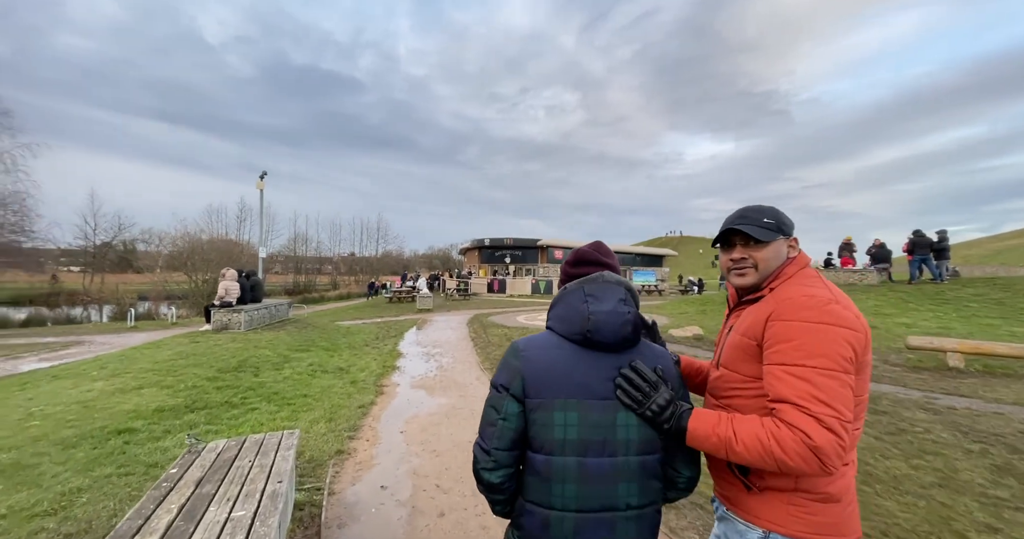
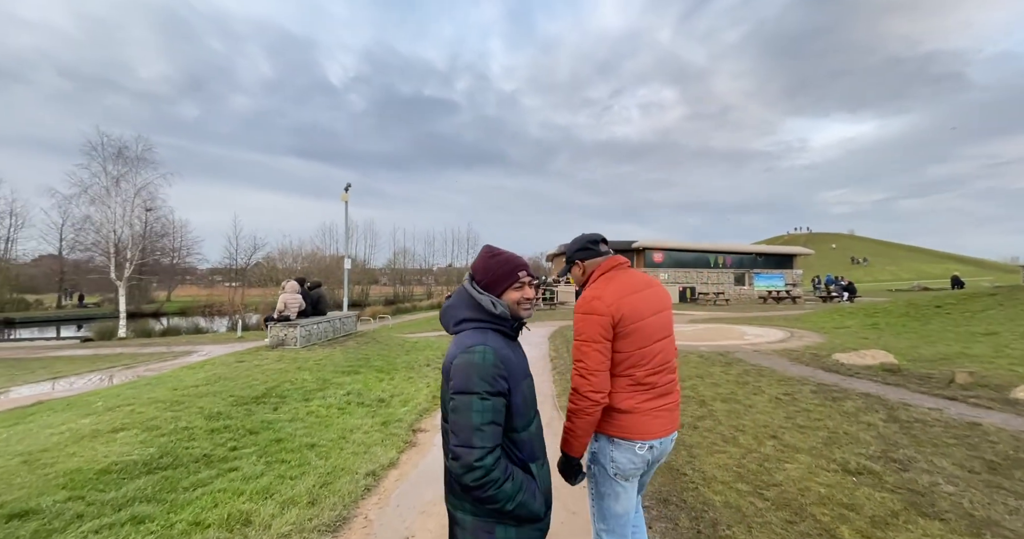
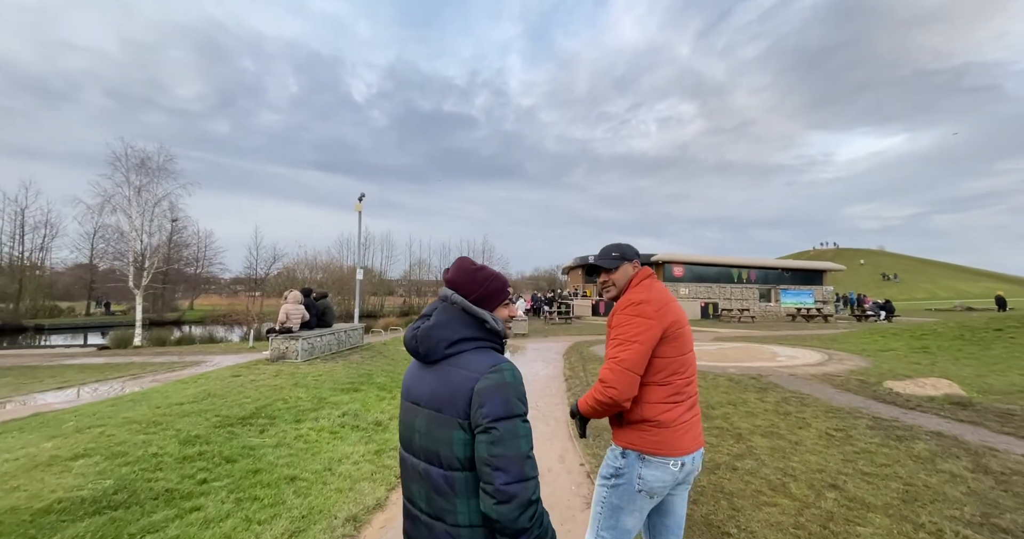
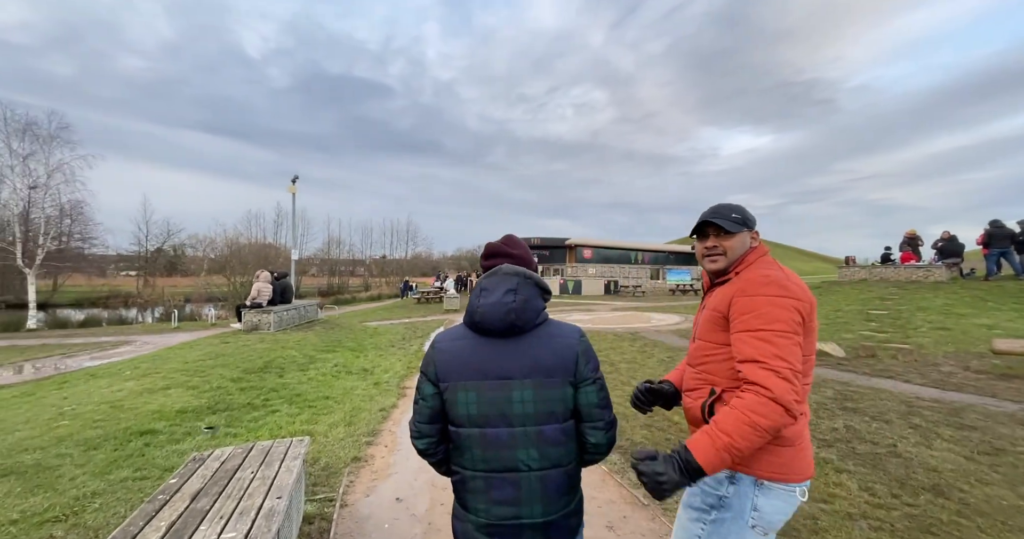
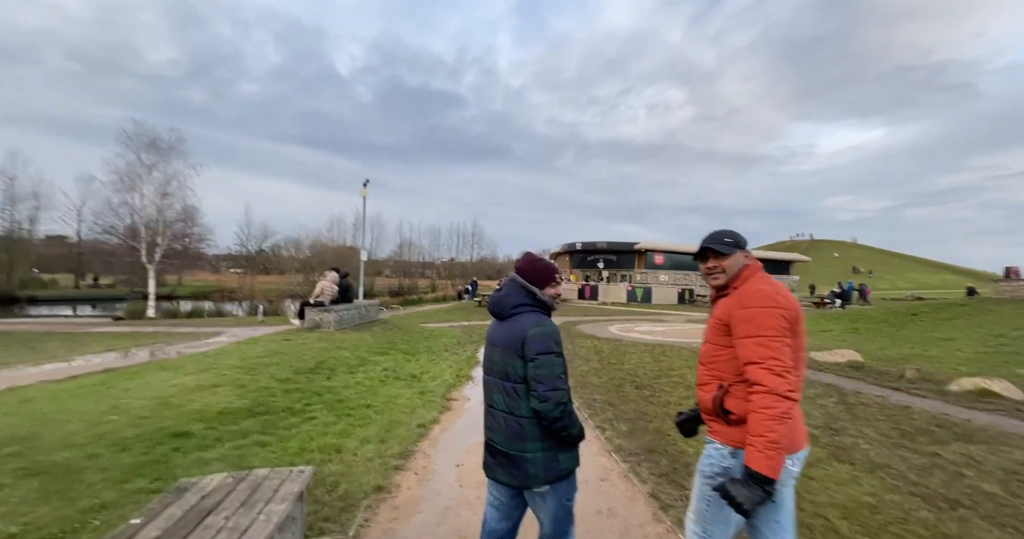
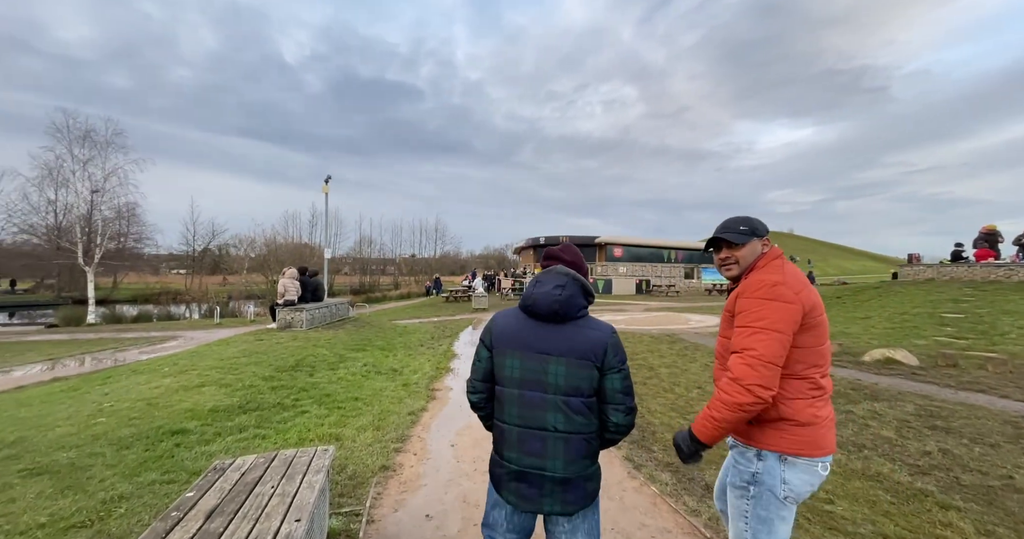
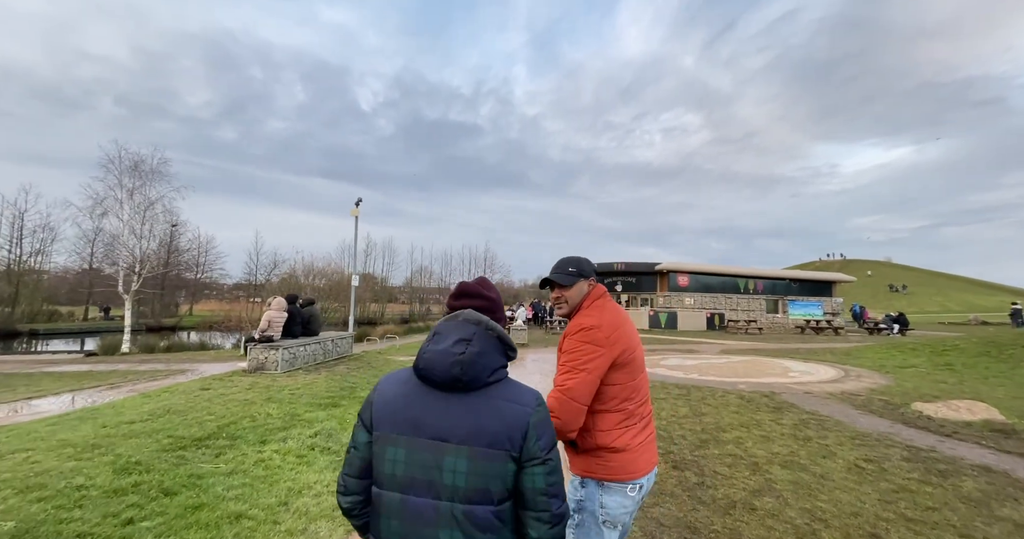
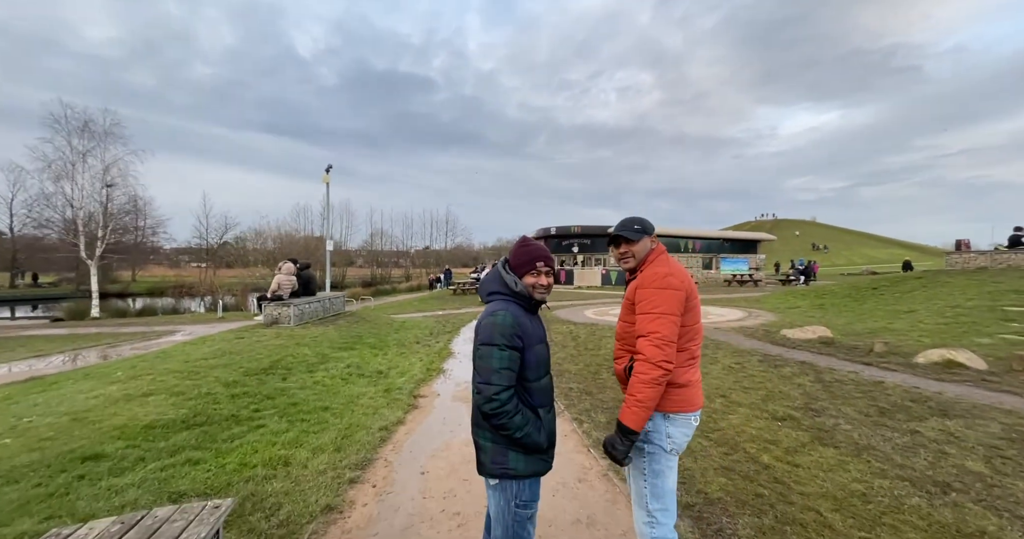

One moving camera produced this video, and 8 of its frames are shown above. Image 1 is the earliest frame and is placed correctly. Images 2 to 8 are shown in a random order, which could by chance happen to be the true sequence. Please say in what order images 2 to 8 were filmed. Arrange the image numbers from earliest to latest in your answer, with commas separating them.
4, 6, 5, 8, 2, 3, 7
